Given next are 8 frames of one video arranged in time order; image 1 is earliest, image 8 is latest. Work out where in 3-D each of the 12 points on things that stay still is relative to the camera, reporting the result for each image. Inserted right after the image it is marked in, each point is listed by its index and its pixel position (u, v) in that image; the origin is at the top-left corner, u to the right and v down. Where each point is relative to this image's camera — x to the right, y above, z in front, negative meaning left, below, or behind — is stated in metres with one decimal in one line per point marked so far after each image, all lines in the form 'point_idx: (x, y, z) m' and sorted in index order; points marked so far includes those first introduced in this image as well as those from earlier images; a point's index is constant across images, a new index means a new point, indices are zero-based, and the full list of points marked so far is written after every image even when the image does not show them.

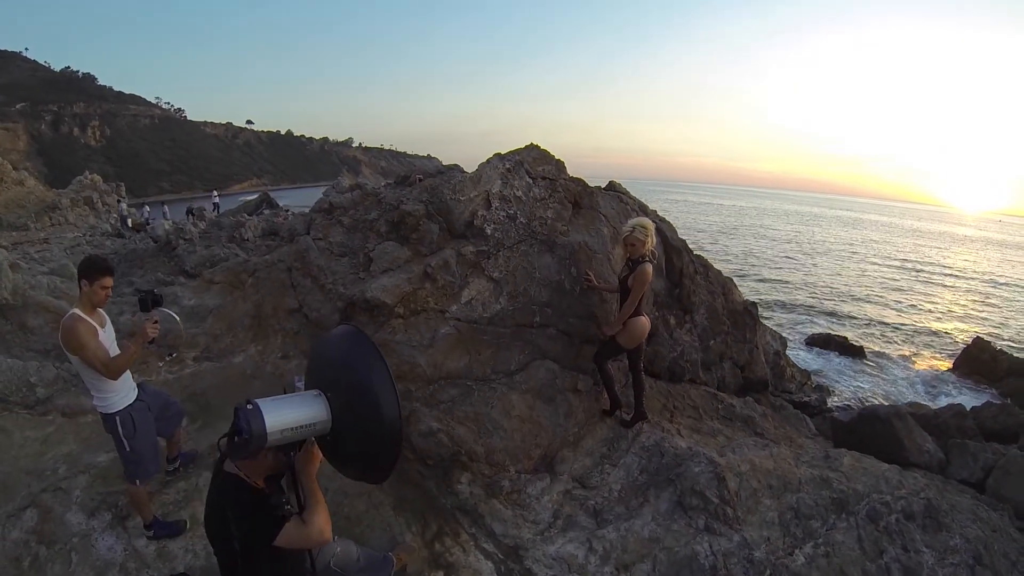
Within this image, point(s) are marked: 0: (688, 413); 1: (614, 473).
0: (+2.0, -1.5, +6.4) m
1: (+0.8, -1.6, +4.7) m
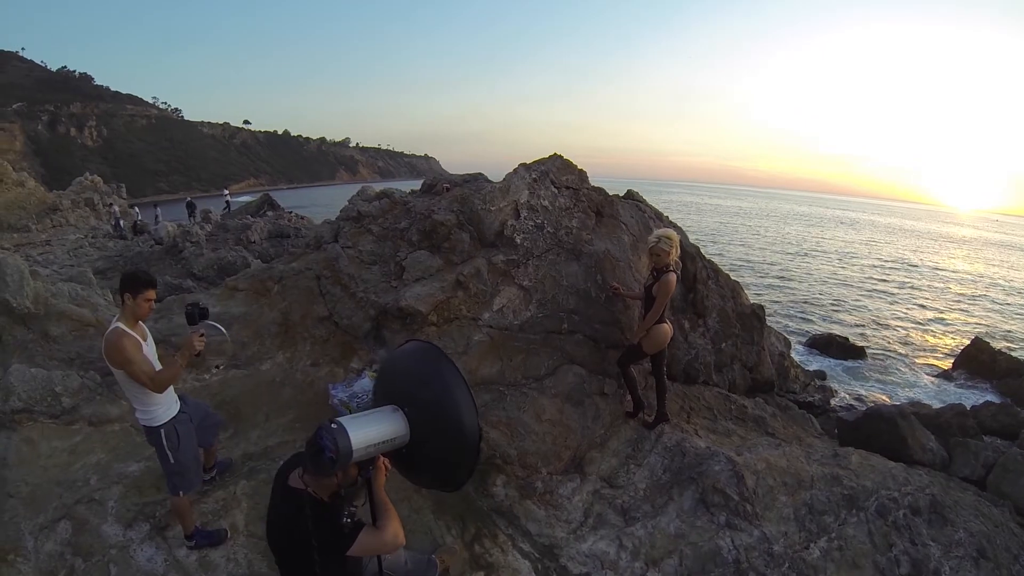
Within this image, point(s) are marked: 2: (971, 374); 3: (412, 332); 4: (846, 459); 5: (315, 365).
0: (+2.3, -1.5, +6.6) m
1: (+1.1, -1.6, +4.8) m
2: (+12.4, -2.3, +14.8) m
3: (-0.9, -0.4, +5.1) m
4: (+4.0, -2.1, +6.7) m
5: (-1.9, -0.8, +5.4) m
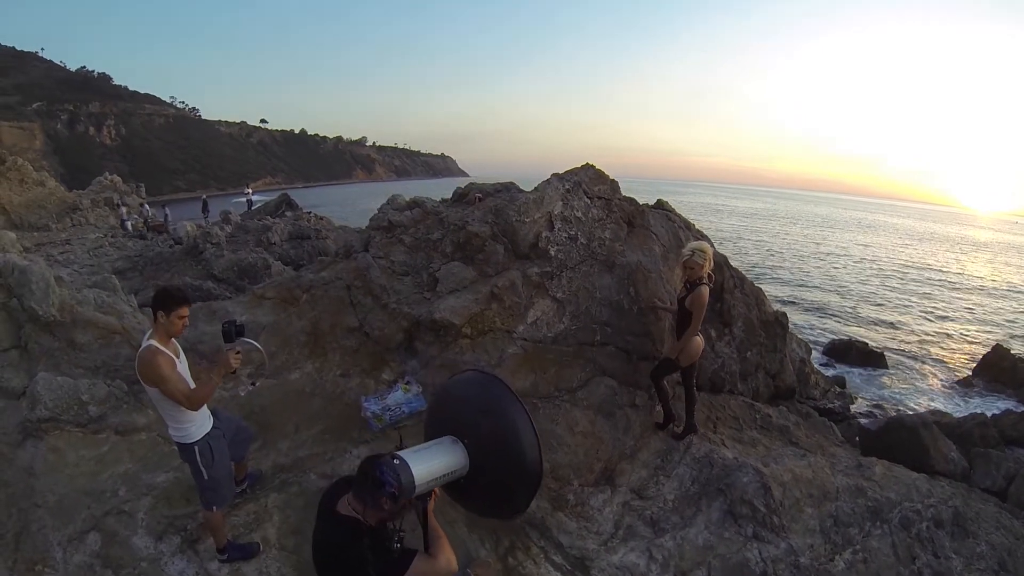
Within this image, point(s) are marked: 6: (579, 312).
0: (+2.6, -1.6, +6.6) m
1: (+1.4, -1.7, +4.9) m
2: (+12.8, -2.5, +14.7) m
3: (-0.6, -0.5, +5.2) m
4: (+4.3, -2.2, +6.7) m
5: (-1.6, -0.9, +5.4) m
6: (+0.6, -0.3, +5.4) m
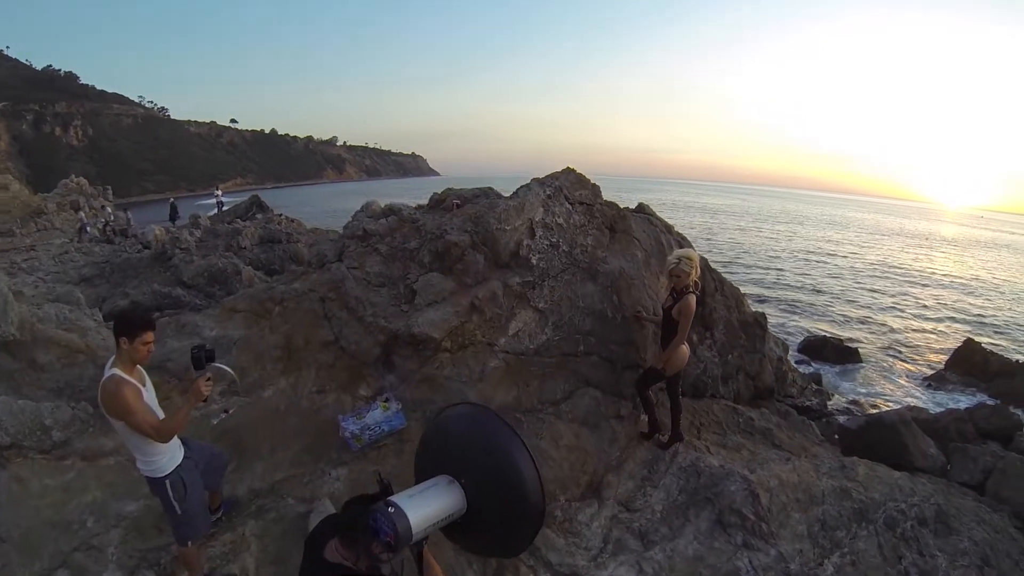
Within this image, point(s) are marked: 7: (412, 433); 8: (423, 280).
0: (+2.4, -1.7, +6.5) m
1: (+1.2, -1.8, +4.8) m
2: (+12.3, -2.3, +15.0) m
3: (-0.8, -0.6, +5.0) m
4: (+4.1, -2.2, +6.7) m
5: (-1.8, -1.0, +5.2) m
6: (+0.4, -0.3, +5.2) m
7: (-0.8, -1.3, +4.8) m
8: (-0.9, +0.1, +5.3) m
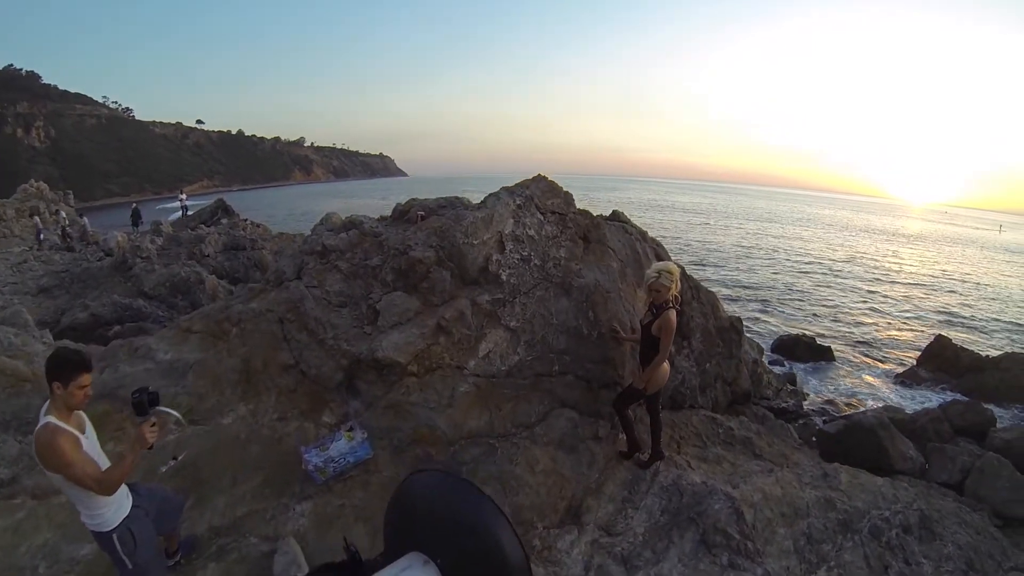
0: (+2.1, -1.8, +6.4) m
1: (+1.0, -1.9, +4.5) m
2: (+11.7, -2.3, +15.2) m
3: (-1.0, -0.8, +4.7) m
4: (+3.9, -2.3, +6.6) m
5: (-2.0, -1.1, +4.9) m
6: (+0.2, -0.5, +5.0) m
7: (-1.1, -1.4, +4.5) m
8: (-1.2, -0.1, +5.0) m
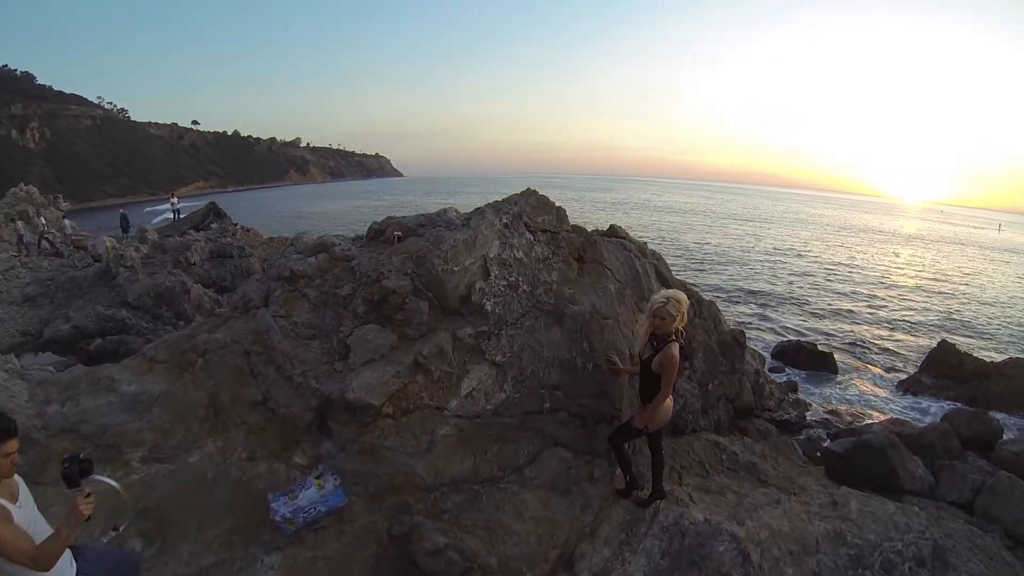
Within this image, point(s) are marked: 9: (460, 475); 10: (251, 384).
0: (+2.0, -2.0, +6.0) m
1: (+0.9, -2.1, +4.2) m
2: (+11.5, -2.4, +14.8) m
3: (-1.1, -1.0, +4.3) m
4: (+3.8, -2.5, +6.2) m
5: (-2.1, -1.4, +4.5) m
6: (+0.1, -0.7, +4.6) m
7: (-1.2, -1.6, +4.1) m
8: (-1.3, -0.3, +4.6) m
9: (-0.4, -1.4, +4.2) m
10: (-2.3, -0.8, +4.8) m
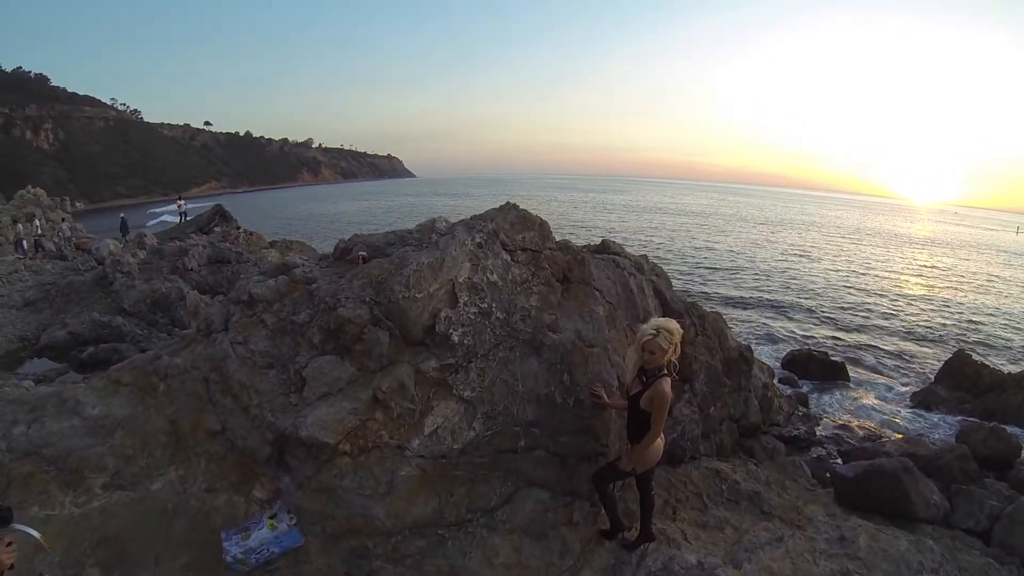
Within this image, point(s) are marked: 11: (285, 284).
0: (+1.8, -2.2, +5.6) m
1: (+0.7, -2.3, +3.8) m
2: (+11.5, -2.7, +14.3) m
3: (-1.3, -1.2, +4.0) m
4: (+3.6, -2.7, +5.8) m
5: (-2.3, -1.6, +4.2) m
6: (-0.1, -0.9, +4.3) m
7: (-1.4, -1.8, +3.8) m
8: (-1.4, -0.5, +4.3) m
9: (-0.6, -1.6, +3.9) m
10: (-2.4, -1.0, +4.5) m
11: (-1.9, +0.1, +5.0) m
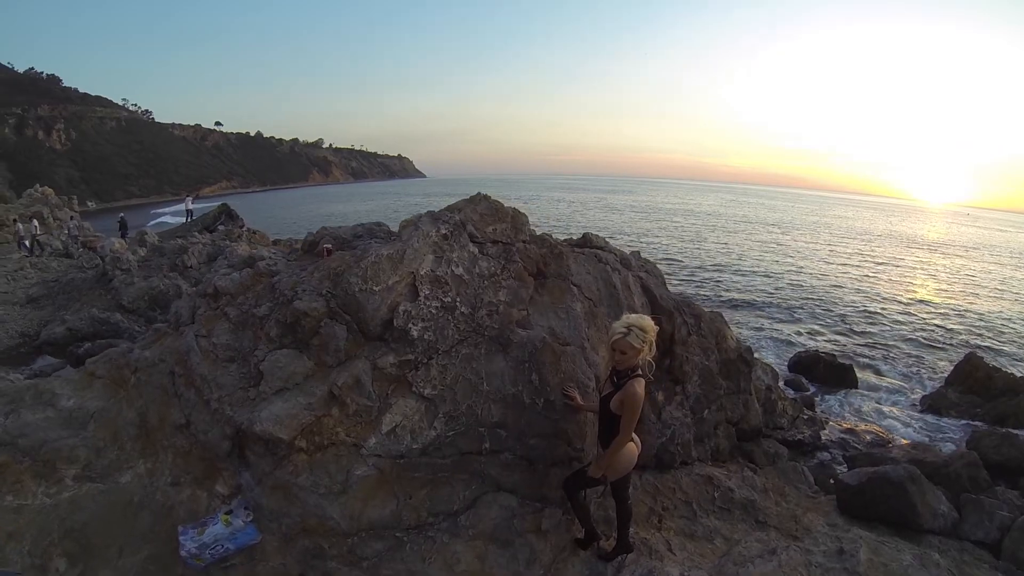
0: (+1.6, -2.2, +5.4) m
1: (+0.5, -2.3, +3.6) m
2: (+11.5, -2.7, +13.8) m
3: (-1.6, -1.2, +3.8) m
4: (+3.4, -2.7, +5.5) m
5: (-2.6, -1.5, +4.0) m
6: (-0.3, -0.8, +4.0) m
7: (-1.6, -1.8, +3.6) m
8: (-1.7, -0.5, +4.1) m
9: (-0.8, -1.5, +3.7) m
10: (-2.7, -0.9, +4.3) m
11: (-2.1, +0.2, +4.9) m
